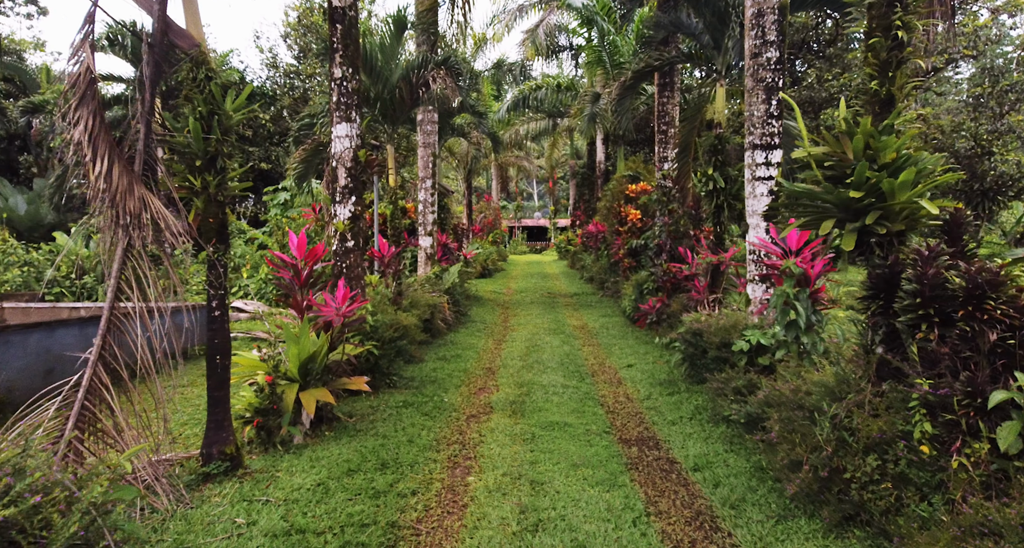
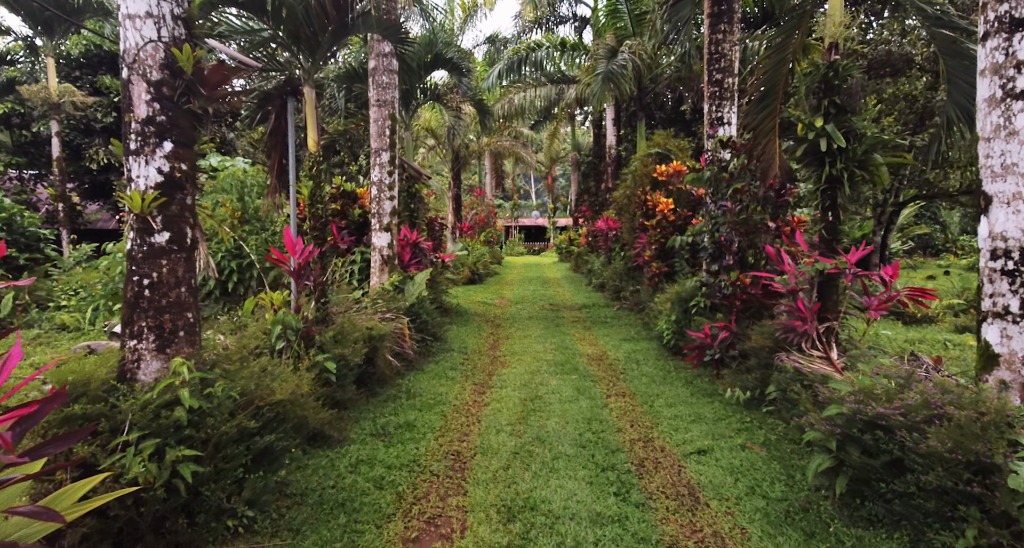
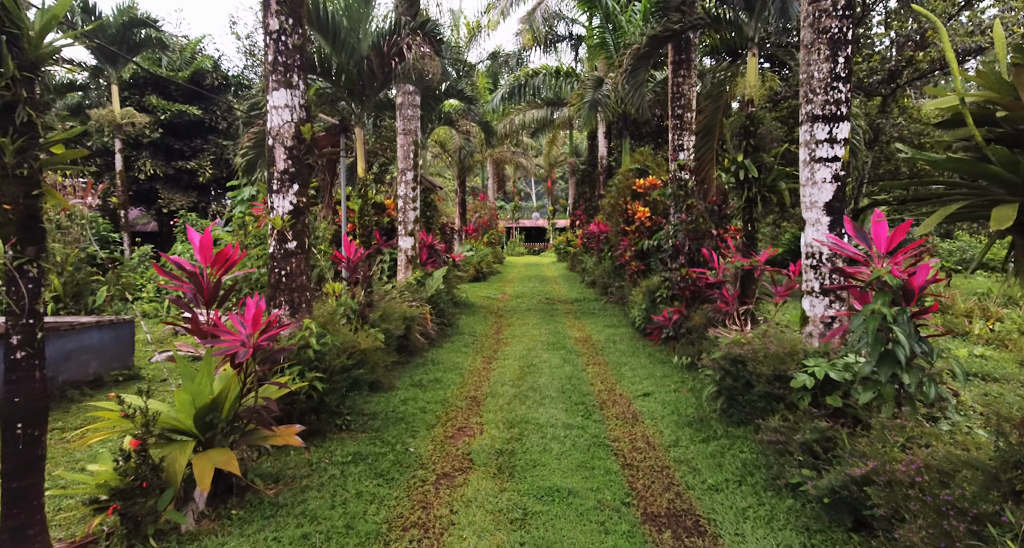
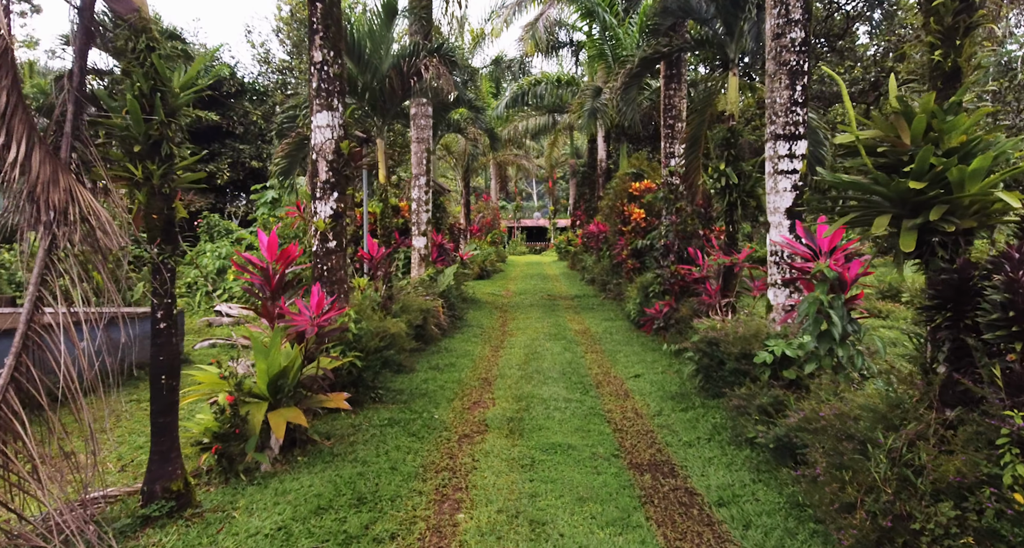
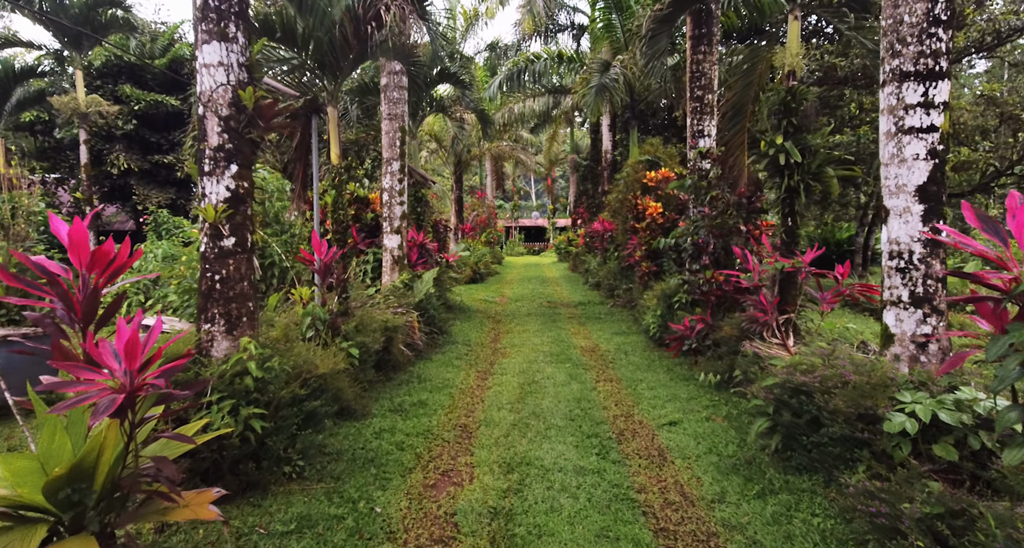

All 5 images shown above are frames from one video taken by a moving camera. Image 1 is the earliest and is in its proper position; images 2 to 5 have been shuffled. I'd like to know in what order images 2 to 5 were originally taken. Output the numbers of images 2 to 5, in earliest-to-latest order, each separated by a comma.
4, 3, 5, 2
